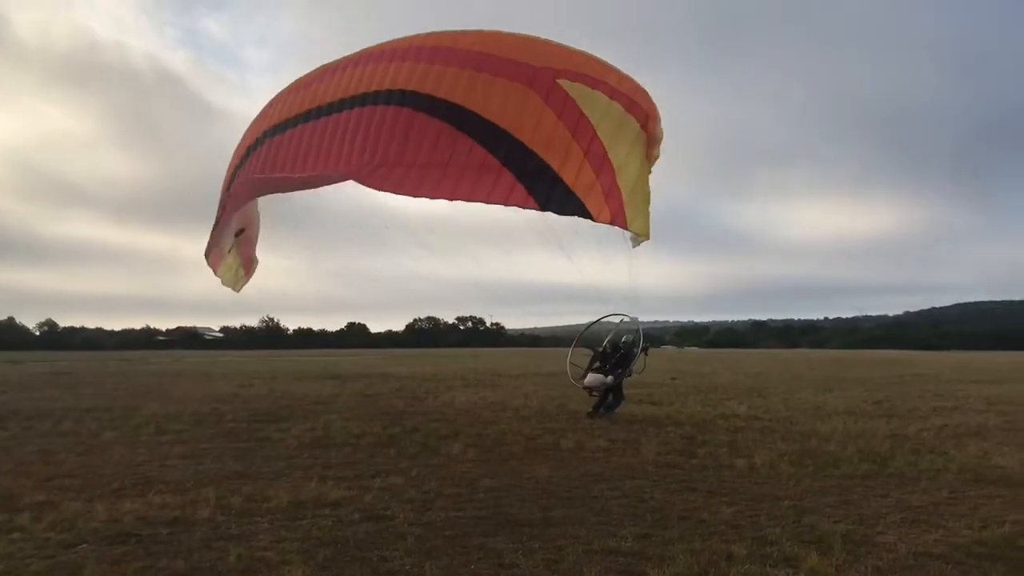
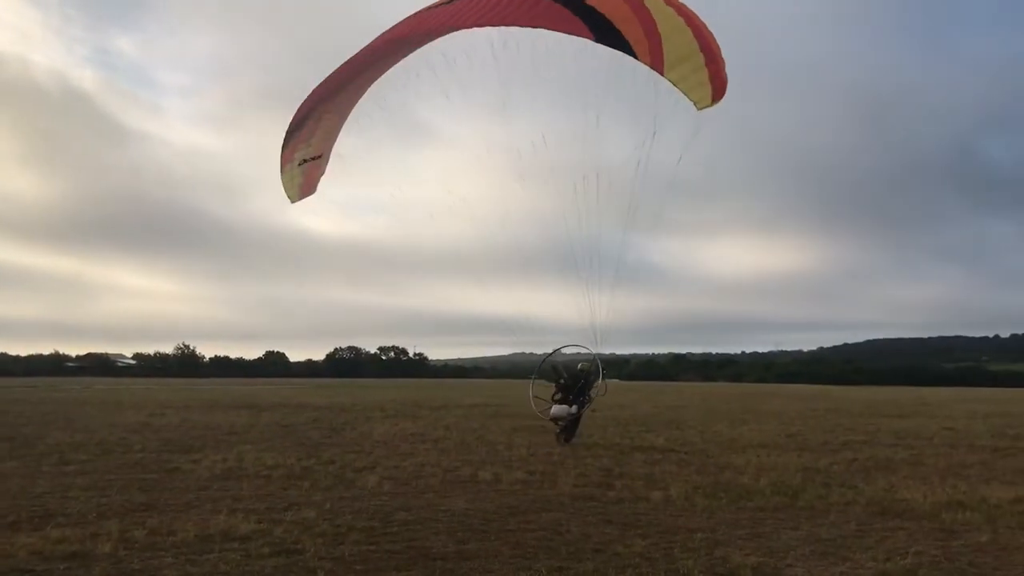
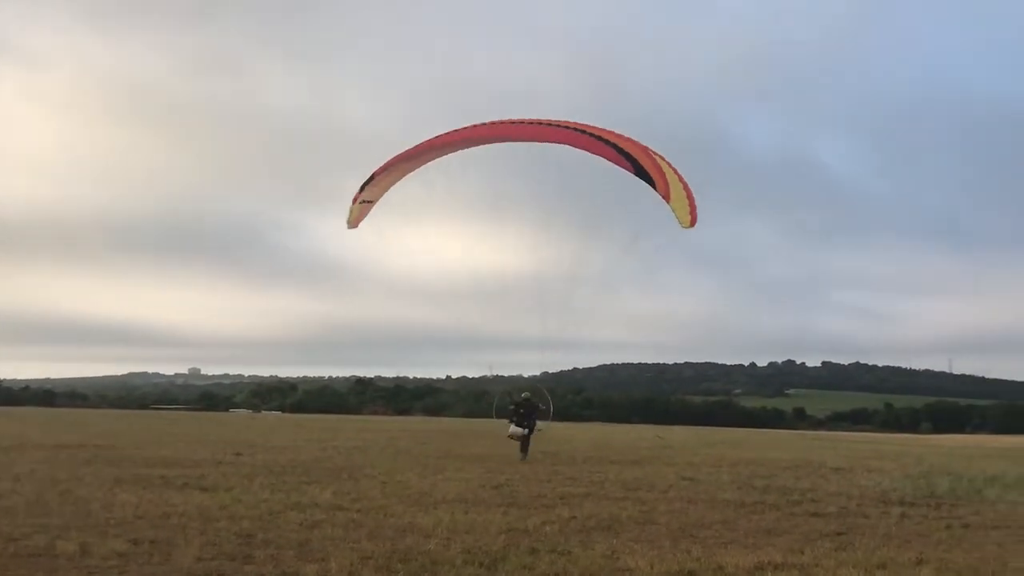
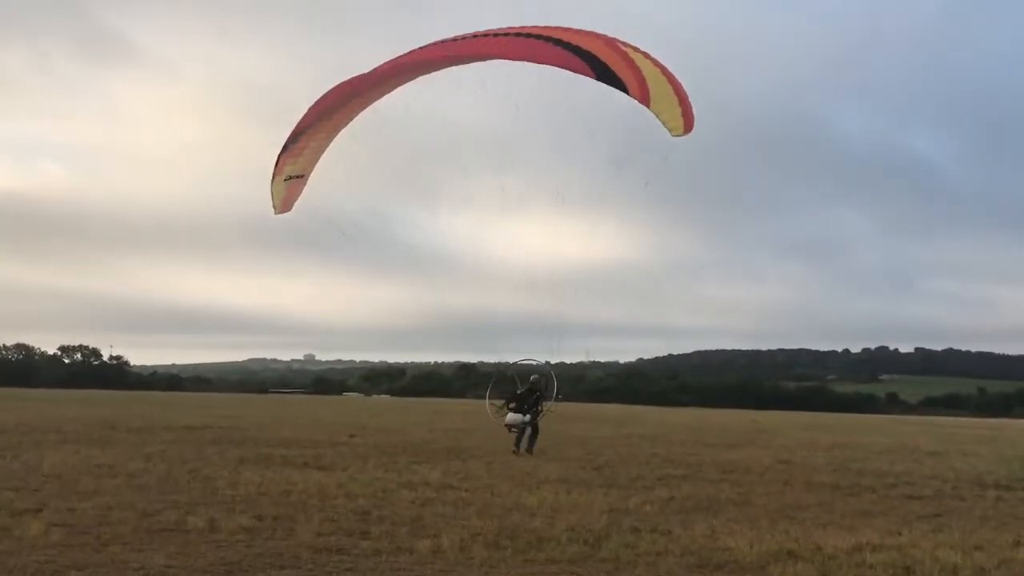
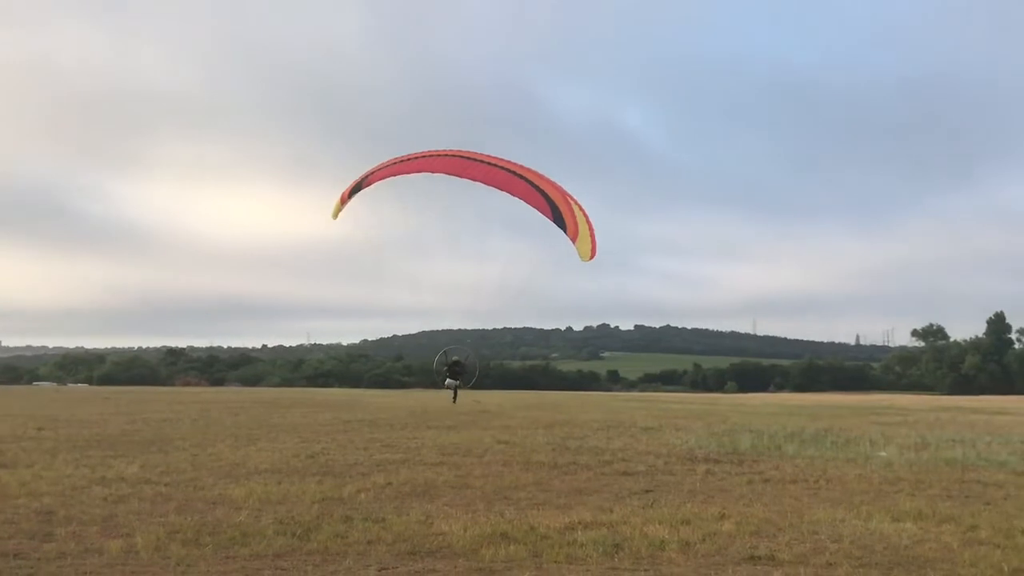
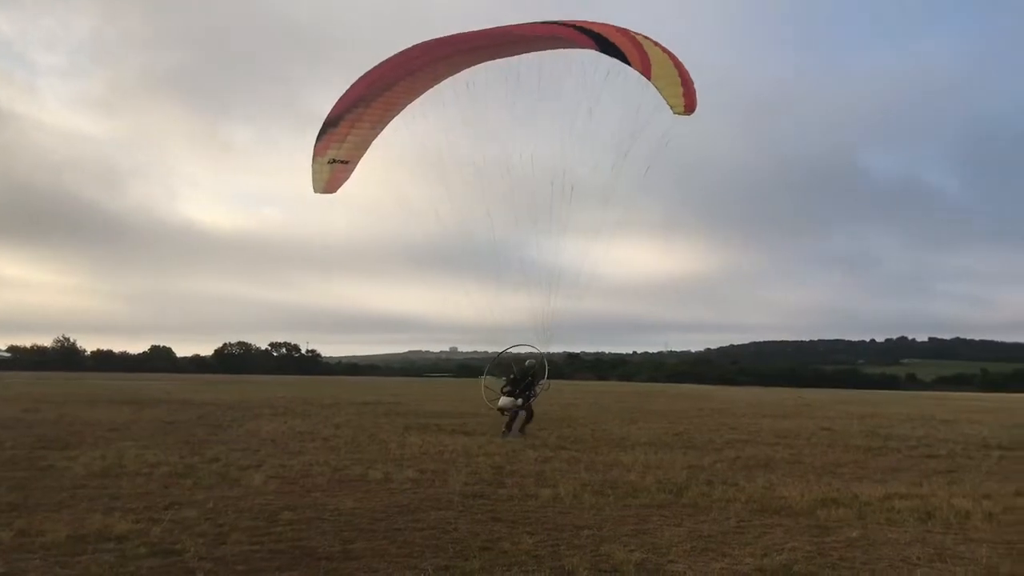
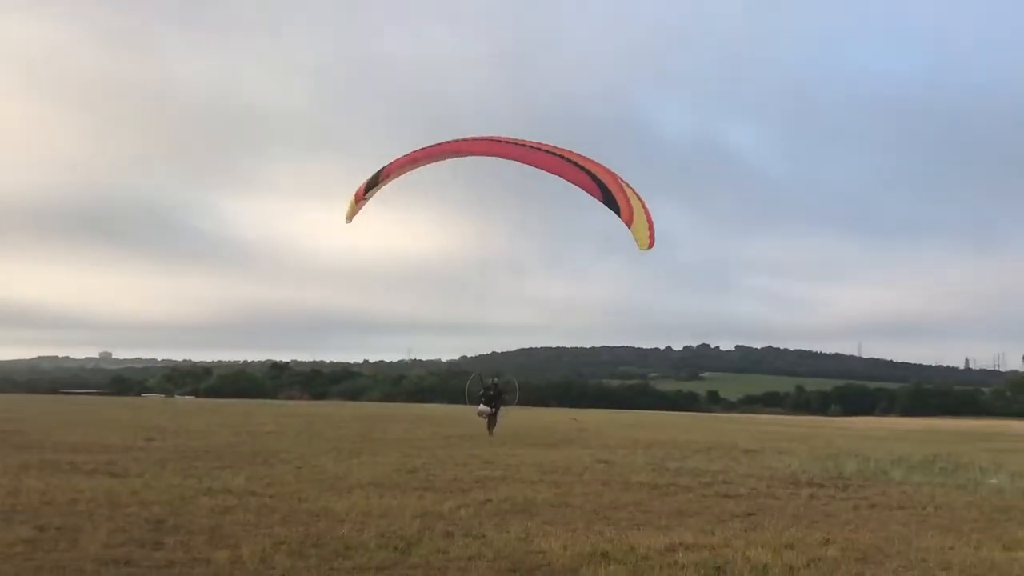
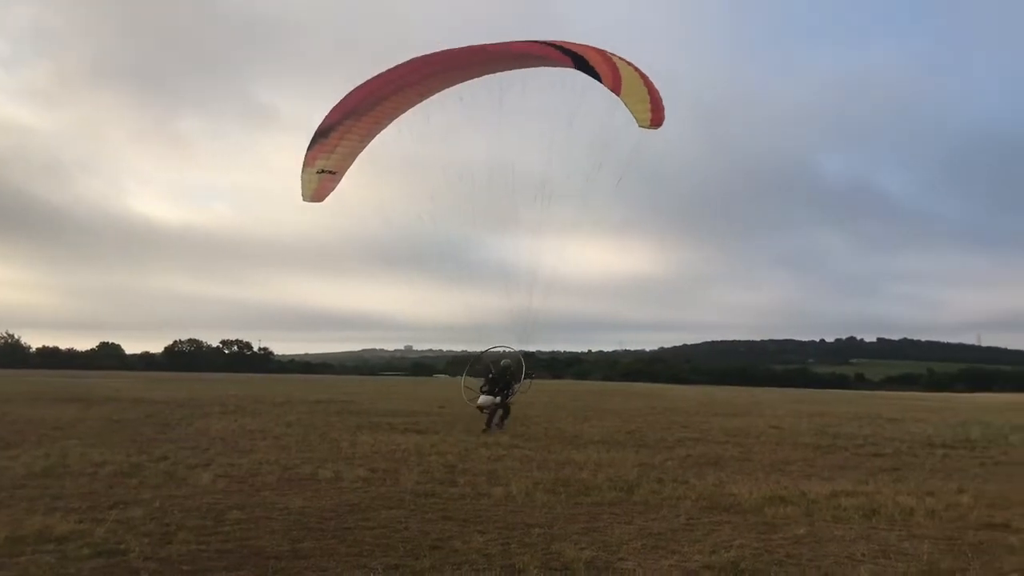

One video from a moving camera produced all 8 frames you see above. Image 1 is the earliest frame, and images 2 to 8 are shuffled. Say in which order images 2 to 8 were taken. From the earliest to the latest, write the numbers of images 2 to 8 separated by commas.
2, 6, 8, 4, 3, 7, 5
